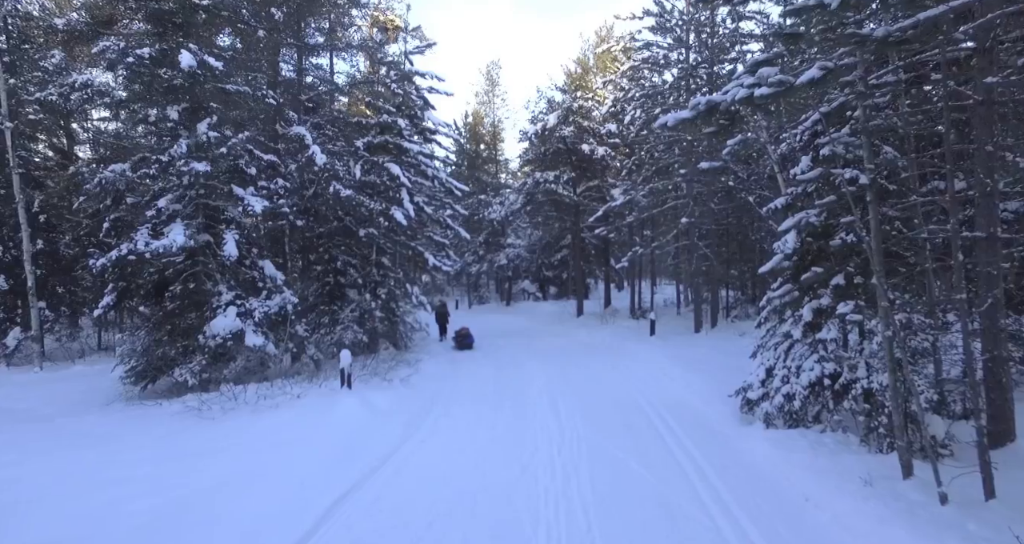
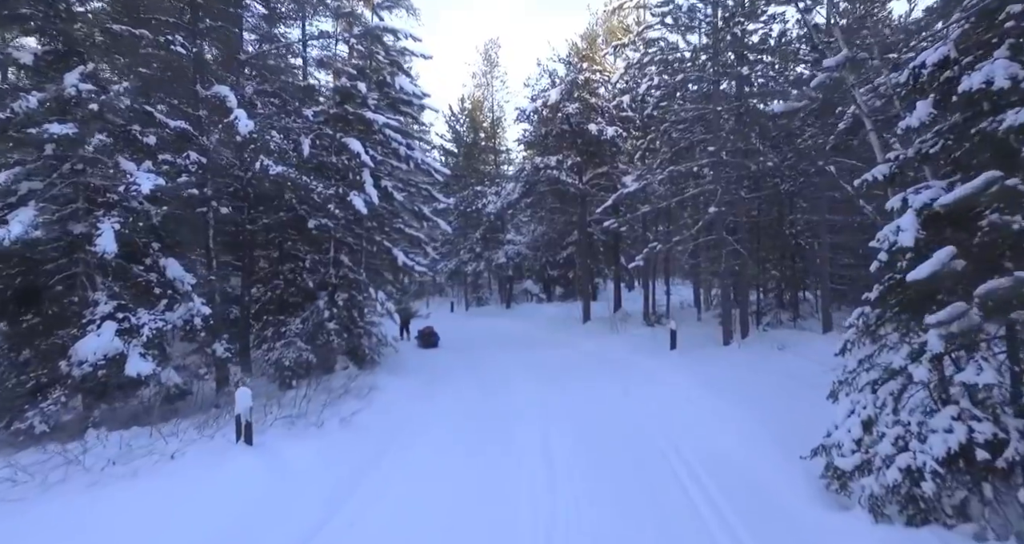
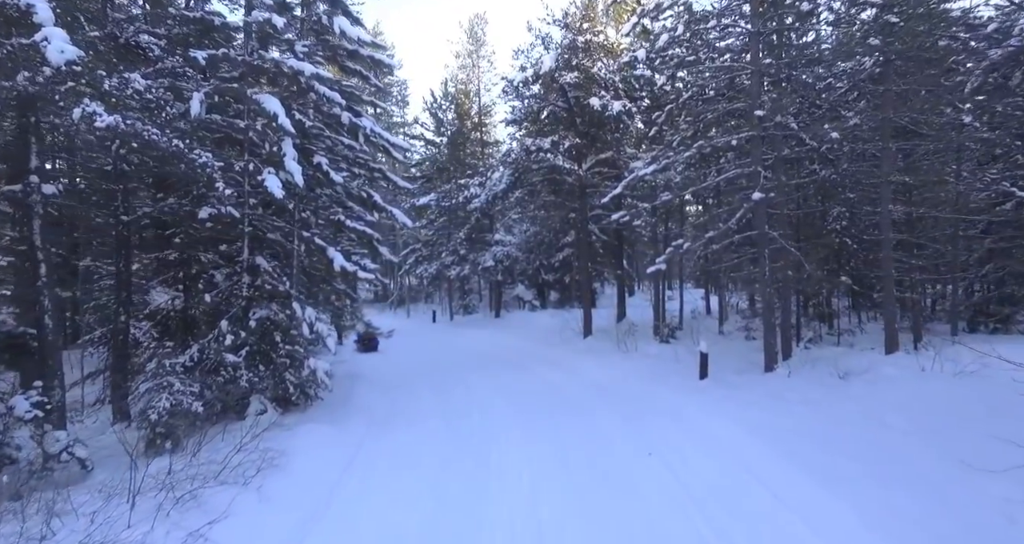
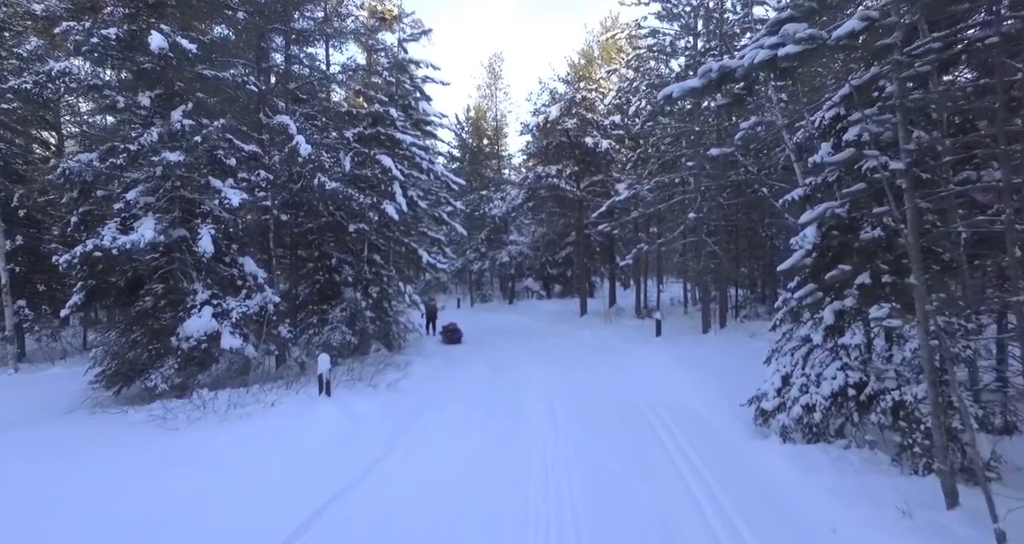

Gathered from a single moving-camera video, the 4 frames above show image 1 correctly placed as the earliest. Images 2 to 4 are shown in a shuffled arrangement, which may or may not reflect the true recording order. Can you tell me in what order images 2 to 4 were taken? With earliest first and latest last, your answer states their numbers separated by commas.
4, 2, 3
